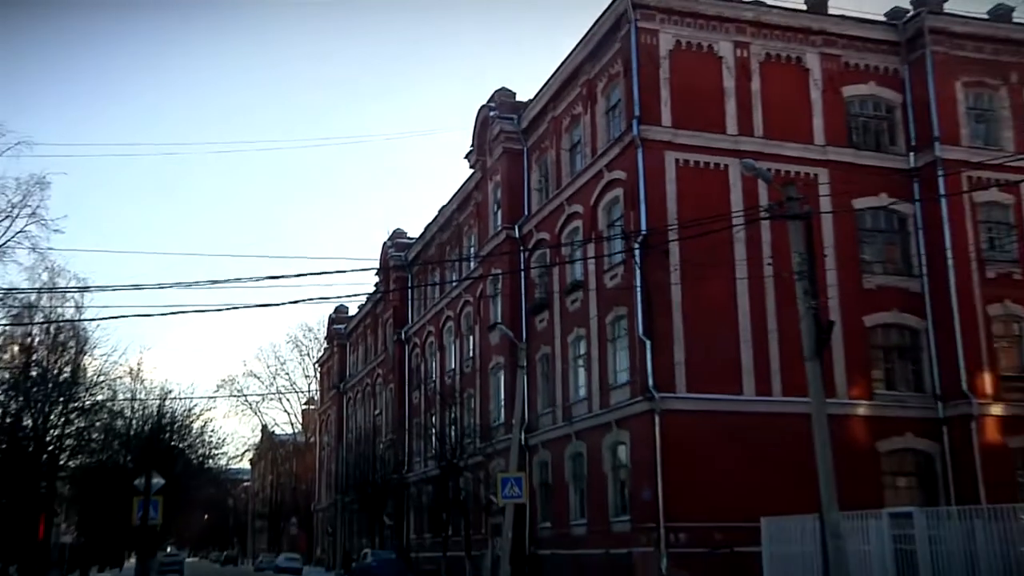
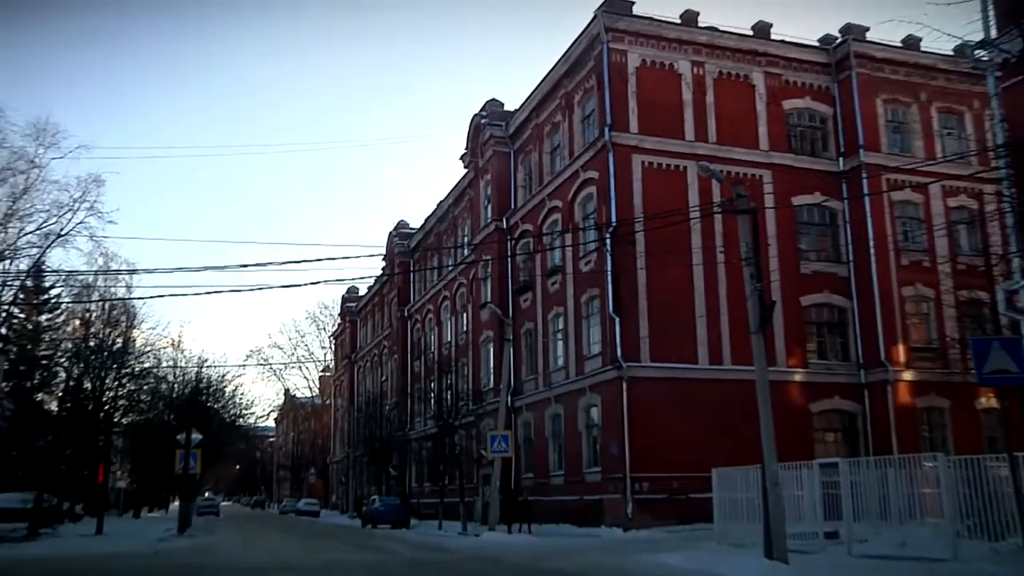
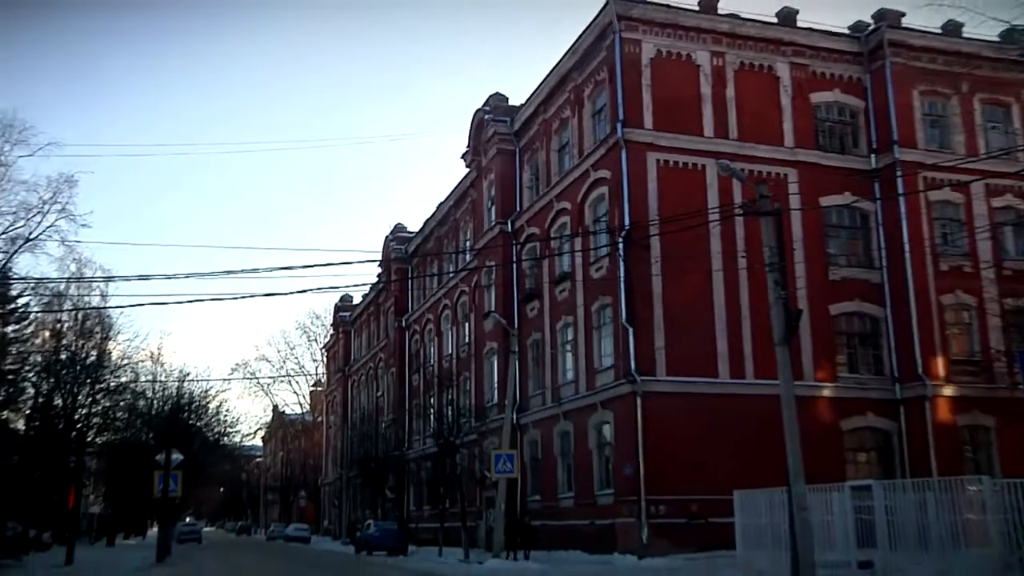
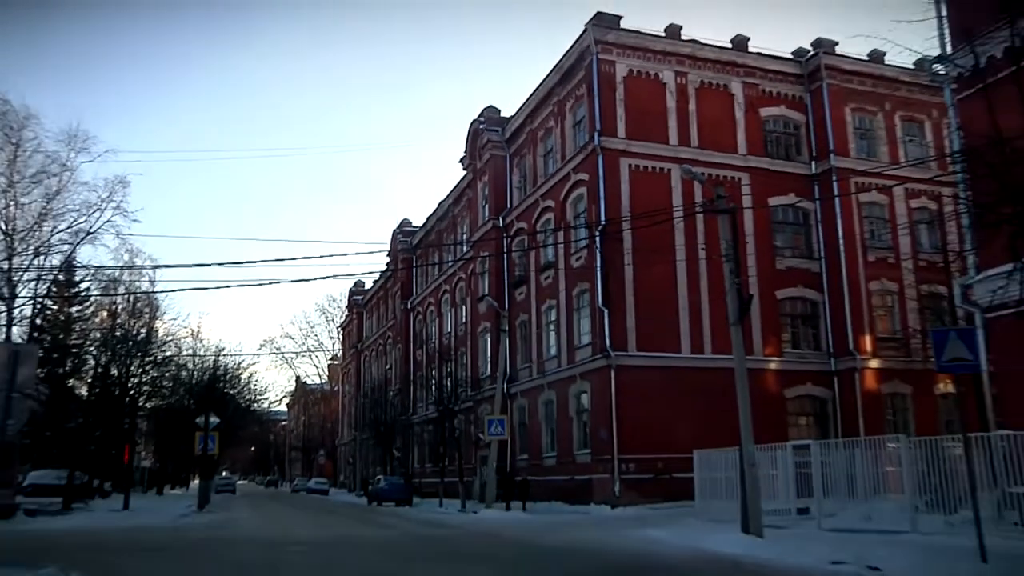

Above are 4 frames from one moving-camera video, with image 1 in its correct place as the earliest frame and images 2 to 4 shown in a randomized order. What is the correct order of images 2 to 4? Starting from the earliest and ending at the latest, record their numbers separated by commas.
3, 2, 4
